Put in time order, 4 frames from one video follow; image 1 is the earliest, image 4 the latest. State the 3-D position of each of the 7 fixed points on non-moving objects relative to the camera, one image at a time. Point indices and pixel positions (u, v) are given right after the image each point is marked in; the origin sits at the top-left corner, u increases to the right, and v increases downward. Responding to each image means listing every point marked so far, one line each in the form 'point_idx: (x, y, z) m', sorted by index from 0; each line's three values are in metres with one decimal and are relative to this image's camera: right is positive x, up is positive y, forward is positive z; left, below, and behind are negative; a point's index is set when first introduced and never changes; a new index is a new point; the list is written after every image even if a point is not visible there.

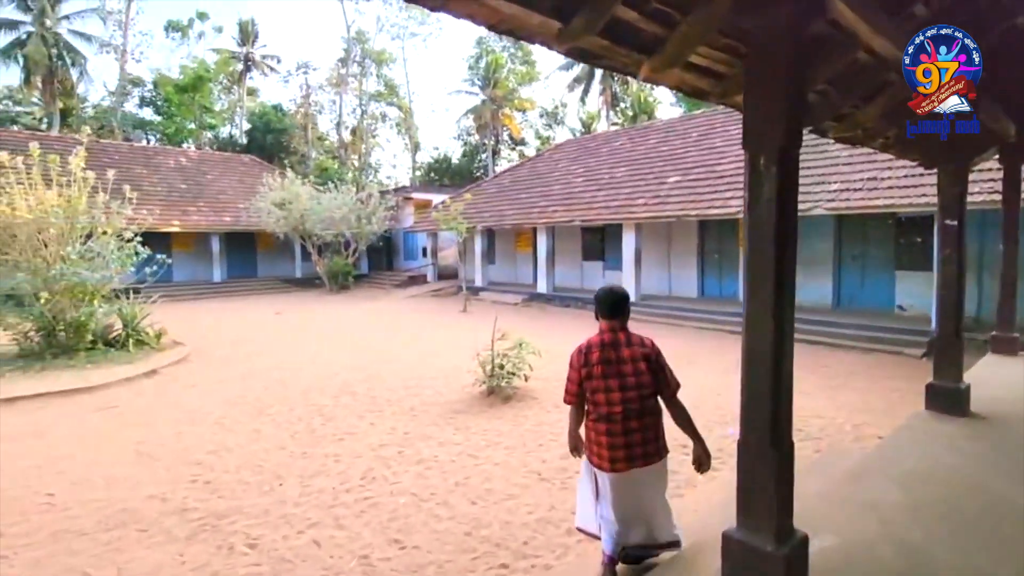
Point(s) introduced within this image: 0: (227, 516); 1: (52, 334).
0: (-2.7, -2.2, +5.0) m
1: (-10.1, -1.0, +11.6) m
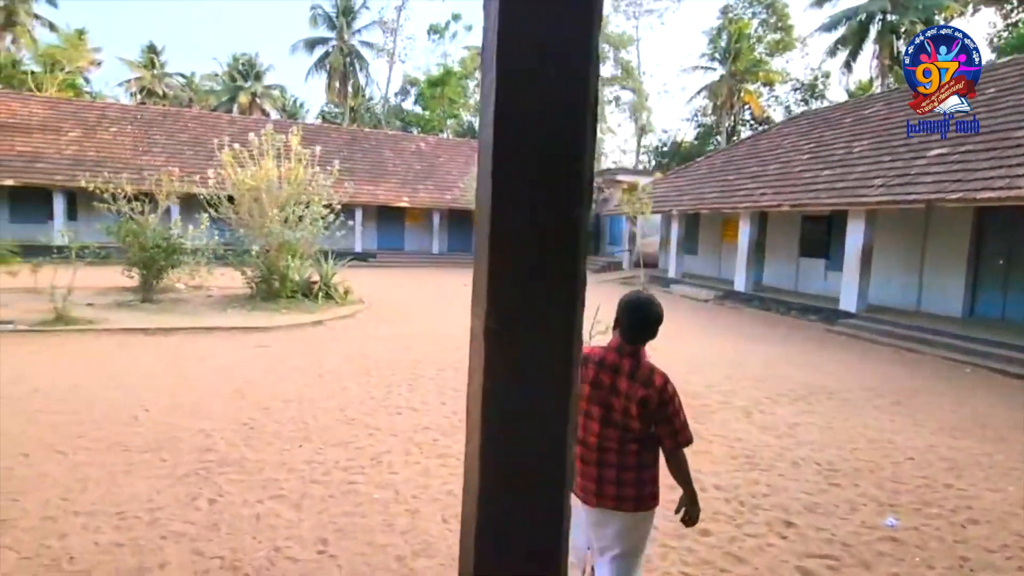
0: (-2.7, -1.7, +5.0) m
1: (-6.5, +0.1, +14.1) m
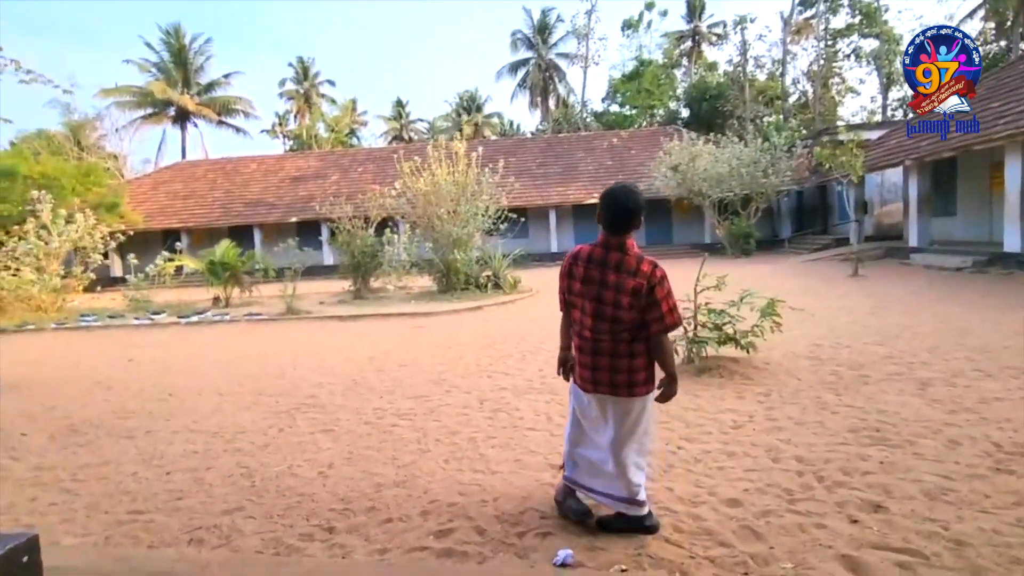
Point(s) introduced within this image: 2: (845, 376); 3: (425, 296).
0: (-2.1, -1.3, +5.7) m
1: (-1.9, +0.3, +15.5) m
2: (+3.5, -0.9, +5.5) m
3: (-2.7, -0.2, +16.0) m
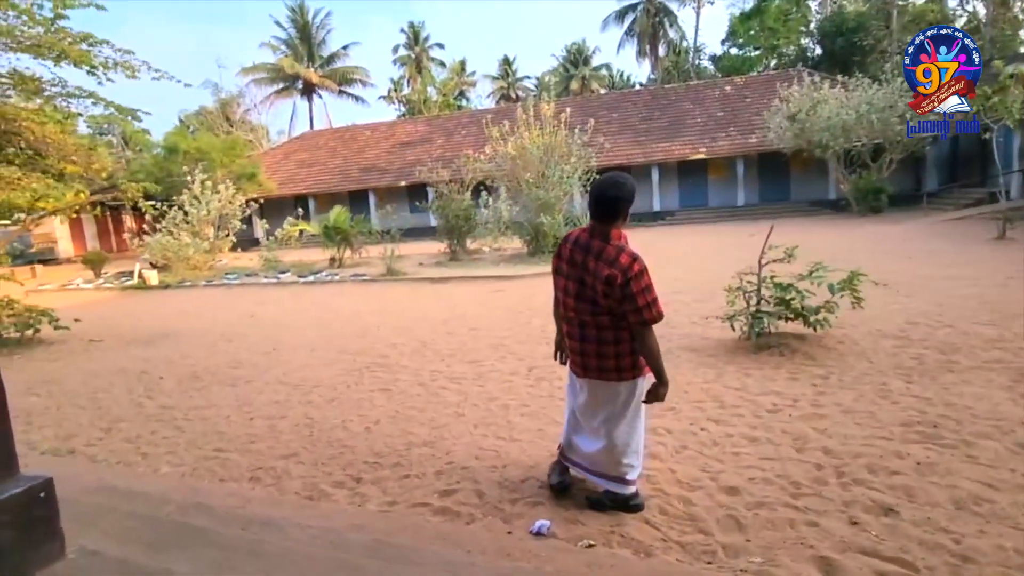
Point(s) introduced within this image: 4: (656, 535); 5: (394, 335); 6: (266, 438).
0: (-1.5, -0.9, +6.3) m
1: (+0.7, +1.4, +15.7) m
2: (+3.9, -0.7, +4.9) m
3: (+0.1, +0.9, +16.4) m
4: (+0.7, -1.3, +2.7) m
5: (-1.8, -0.7, +7.9) m
6: (-2.1, -1.3, +4.4) m
